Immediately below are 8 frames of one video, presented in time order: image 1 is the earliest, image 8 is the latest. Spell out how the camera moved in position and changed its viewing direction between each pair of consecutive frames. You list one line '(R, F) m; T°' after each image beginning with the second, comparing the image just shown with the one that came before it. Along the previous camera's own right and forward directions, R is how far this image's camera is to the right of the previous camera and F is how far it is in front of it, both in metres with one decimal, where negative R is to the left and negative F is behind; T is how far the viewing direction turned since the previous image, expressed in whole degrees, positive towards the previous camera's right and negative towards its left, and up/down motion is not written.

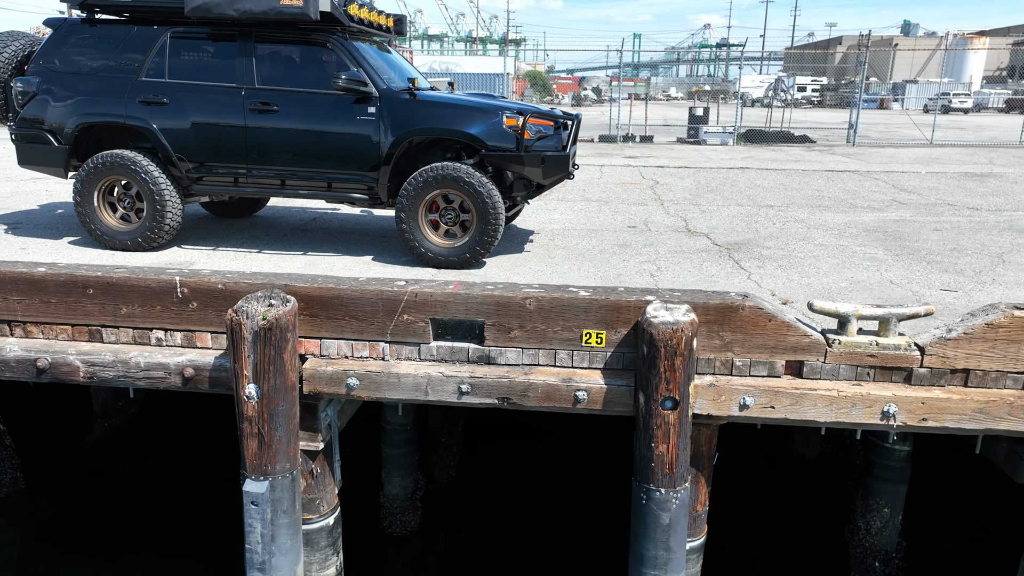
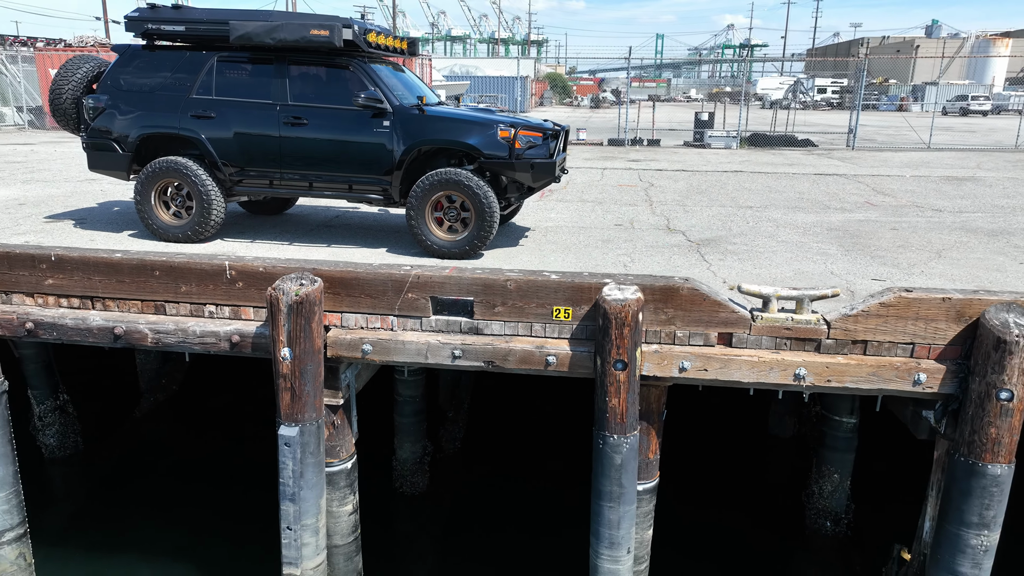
(+0.3, -0.9) m; -2°
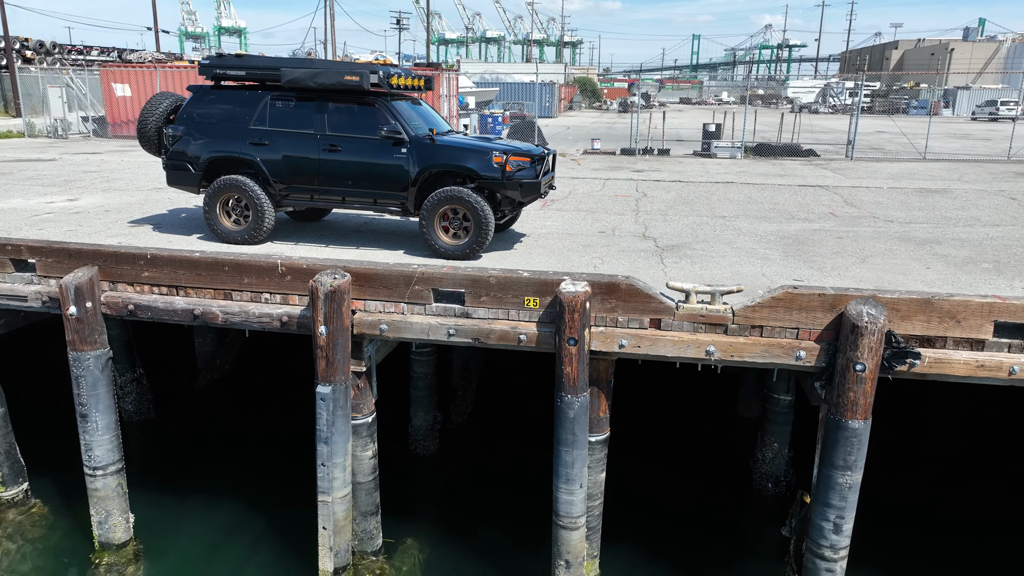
(+0.5, -1.5) m; -3°
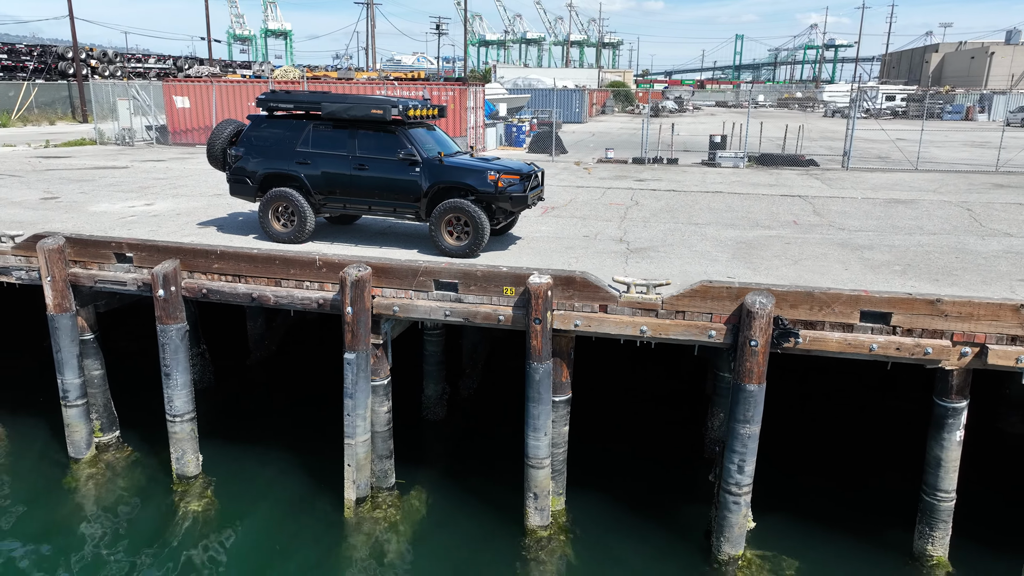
(+0.6, -1.8) m; -3°
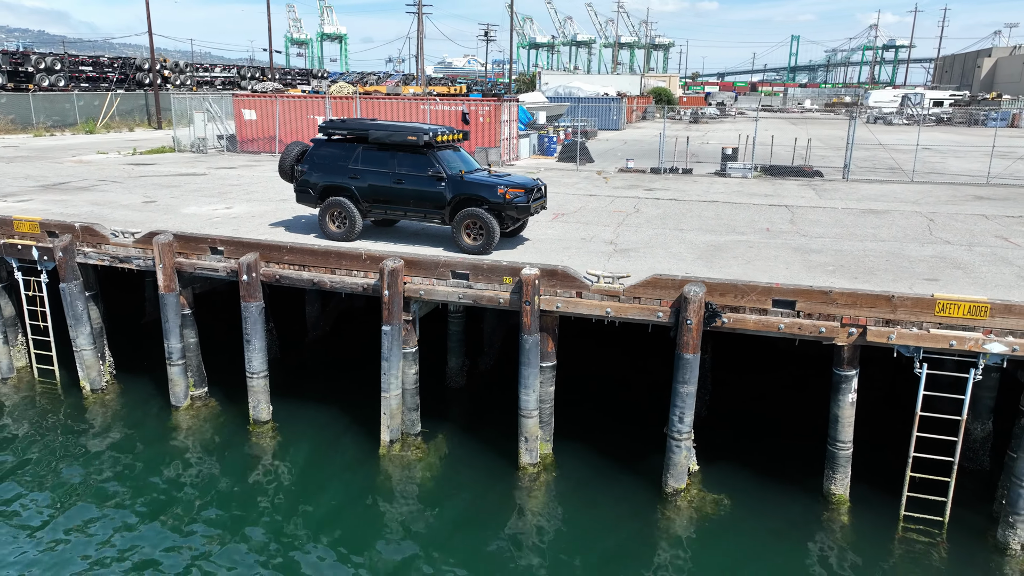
(+0.7, -2.4) m; -4°
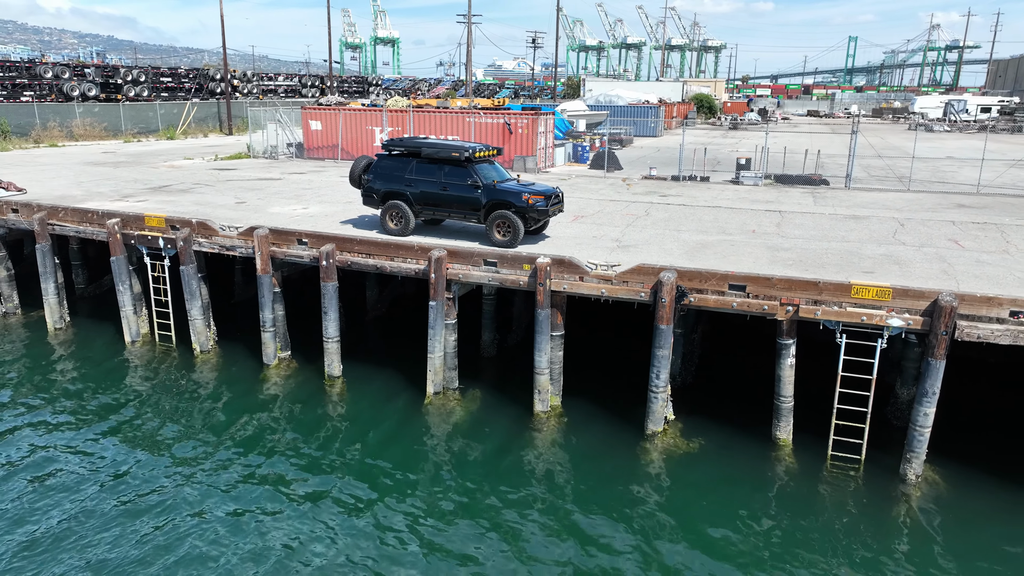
(+0.5, -3.0) m; -4°
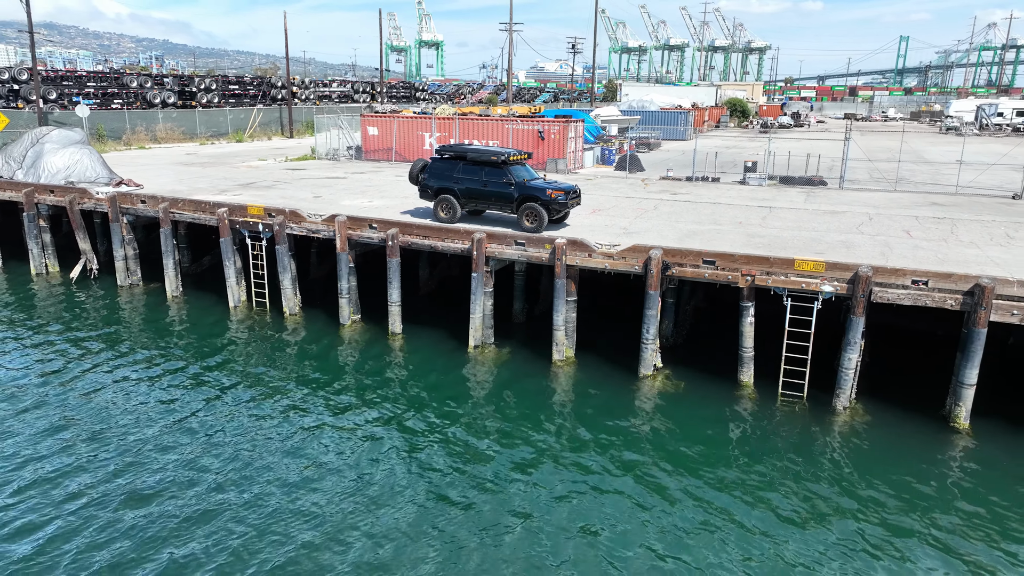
(+0.4, -3.8) m; -3°
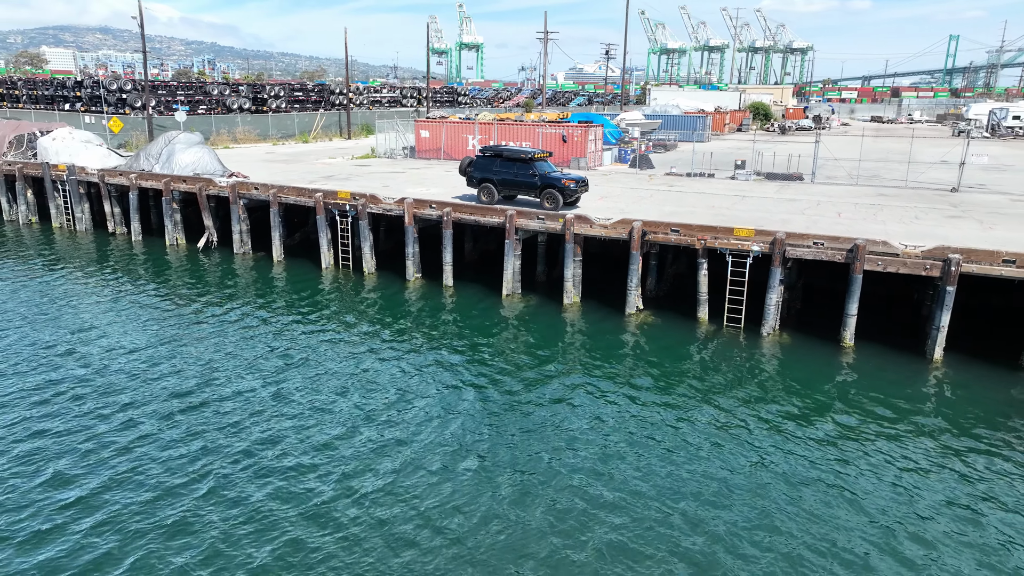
(+0.5, -6.4) m; -3°
